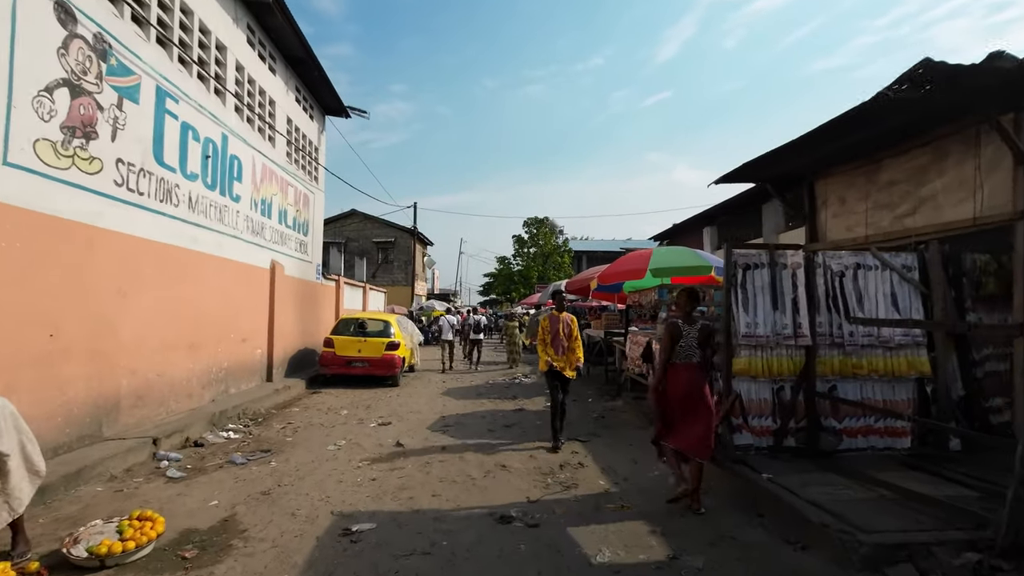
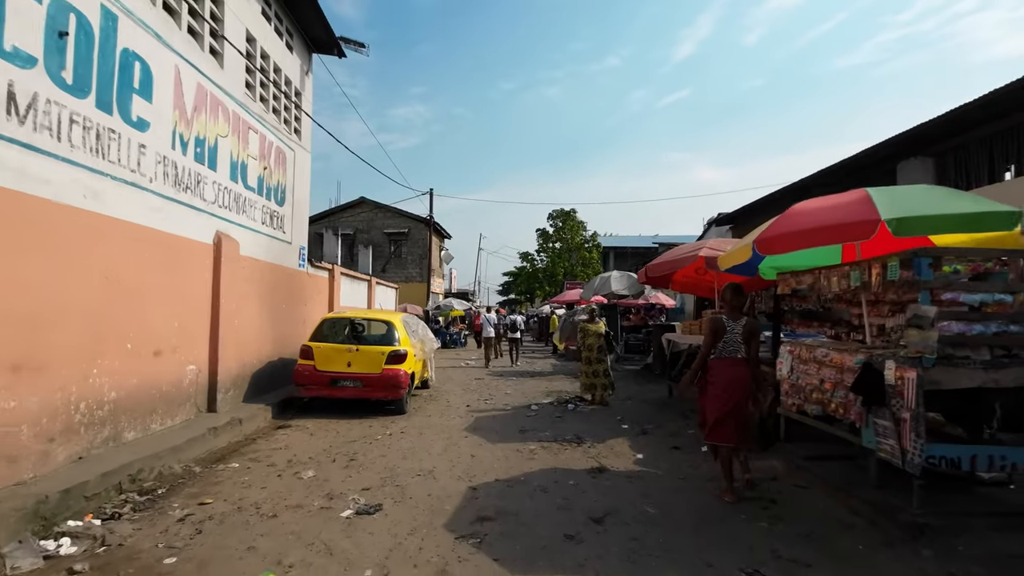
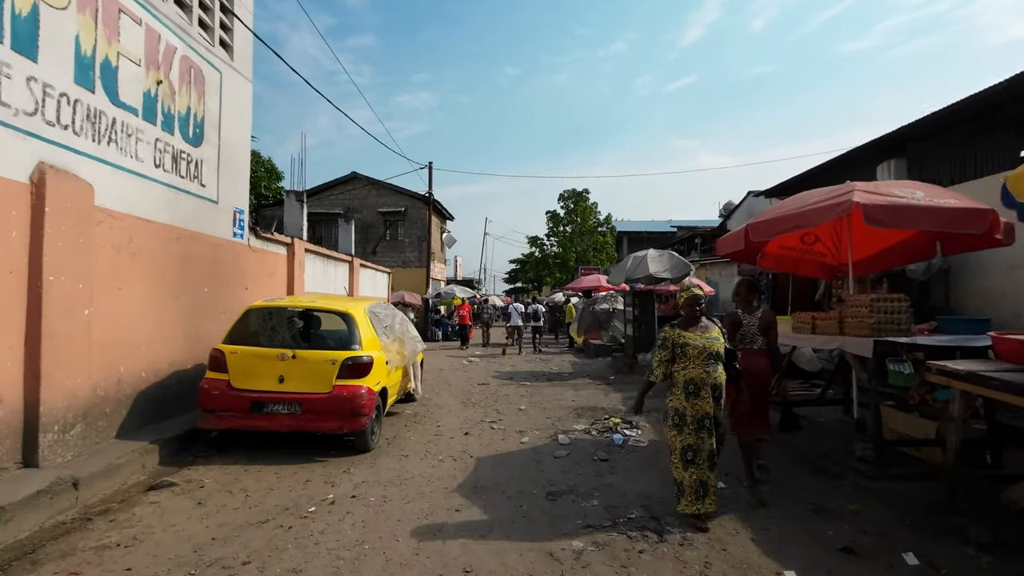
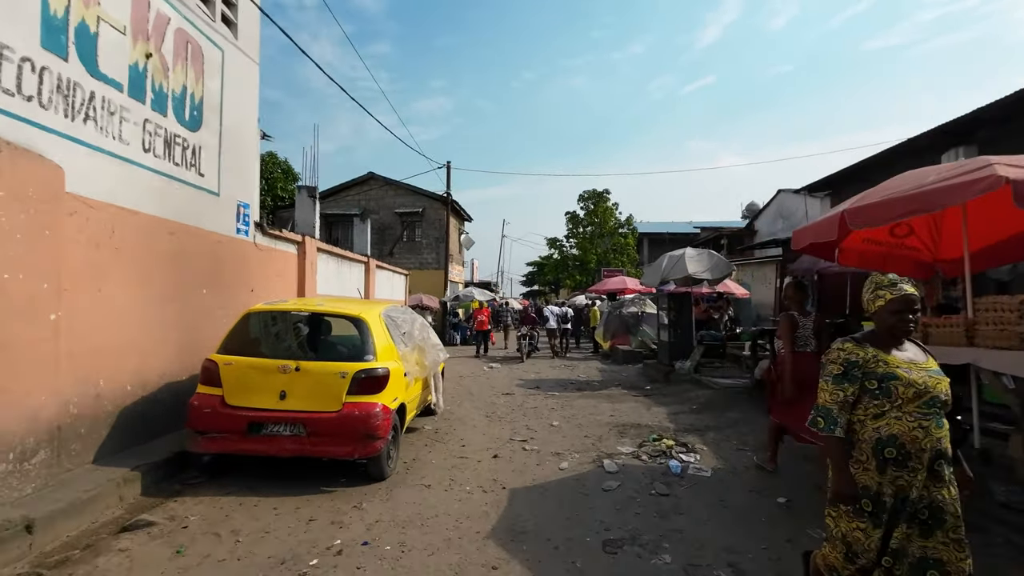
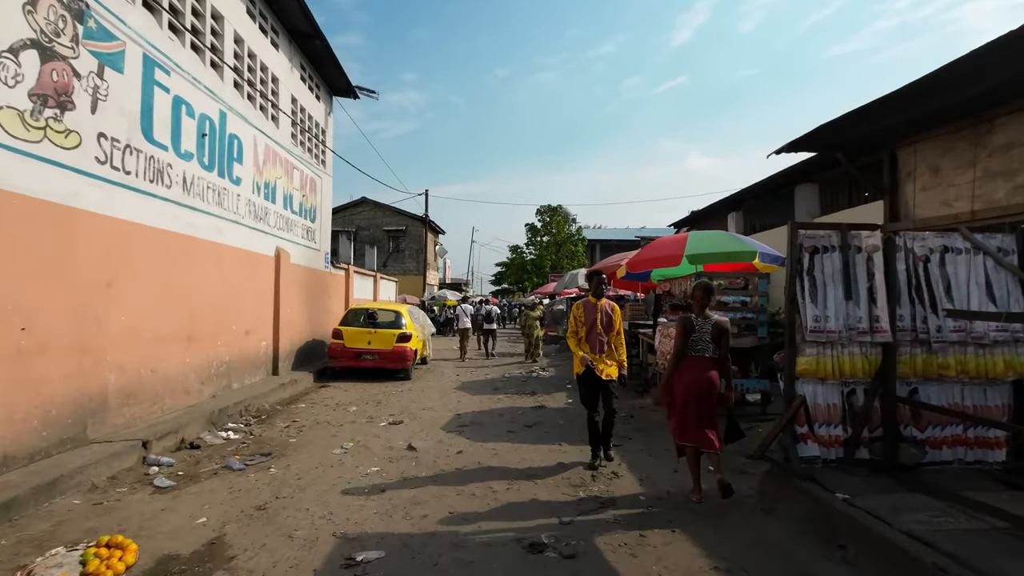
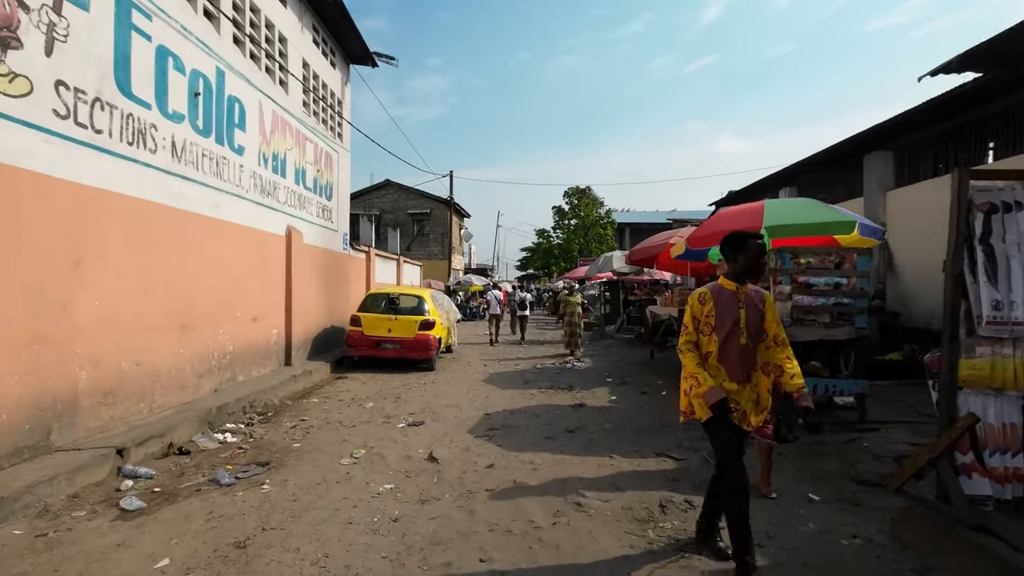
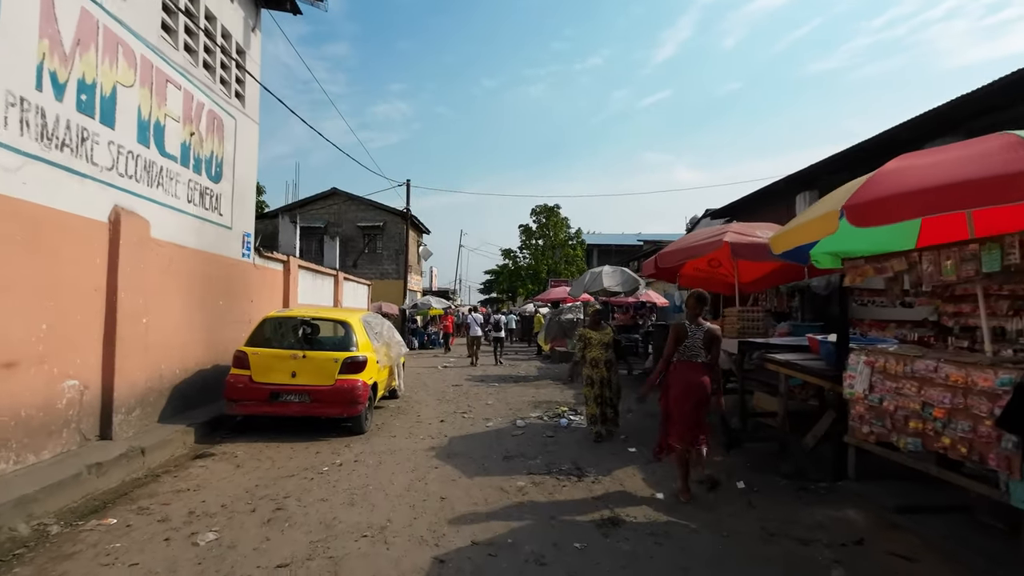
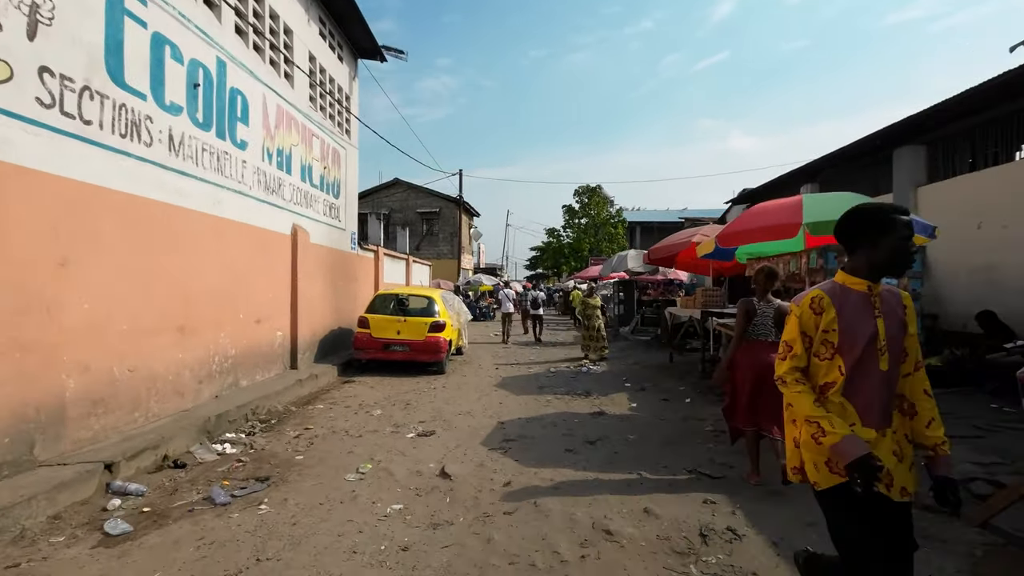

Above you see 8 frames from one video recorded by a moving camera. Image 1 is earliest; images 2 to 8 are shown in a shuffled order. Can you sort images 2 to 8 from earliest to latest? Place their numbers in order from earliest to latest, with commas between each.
5, 6, 8, 2, 7, 3, 4
